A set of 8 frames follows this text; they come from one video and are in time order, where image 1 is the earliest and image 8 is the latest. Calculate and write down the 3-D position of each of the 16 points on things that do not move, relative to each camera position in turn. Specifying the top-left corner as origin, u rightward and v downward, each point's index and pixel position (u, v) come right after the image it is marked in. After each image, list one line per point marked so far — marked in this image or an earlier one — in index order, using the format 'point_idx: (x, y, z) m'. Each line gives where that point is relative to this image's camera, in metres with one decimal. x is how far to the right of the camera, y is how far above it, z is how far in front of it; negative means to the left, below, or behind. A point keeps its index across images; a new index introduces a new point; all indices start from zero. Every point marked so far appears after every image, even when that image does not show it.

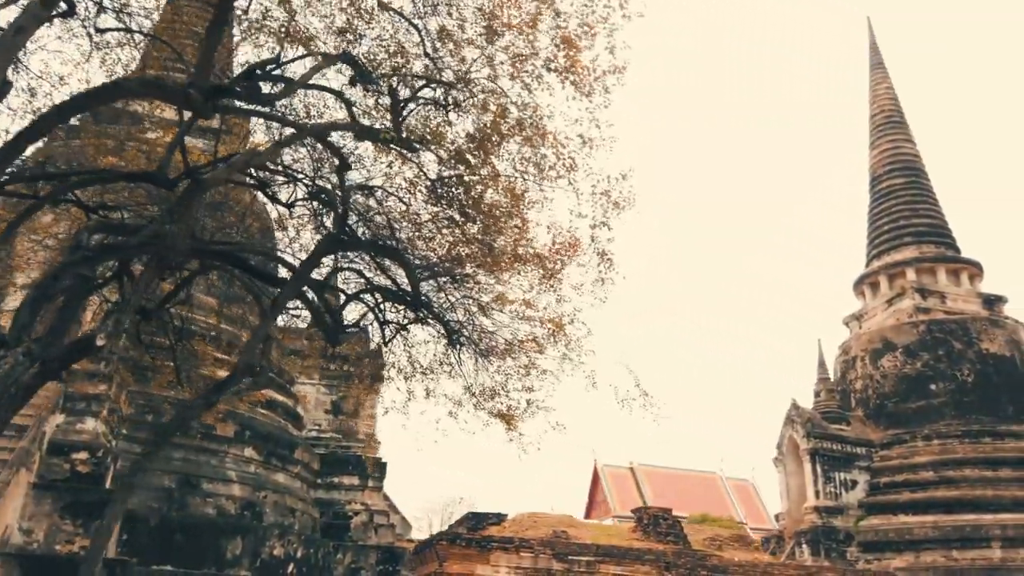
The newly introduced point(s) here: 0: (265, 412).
0: (-3.6, -1.8, +10.4) m
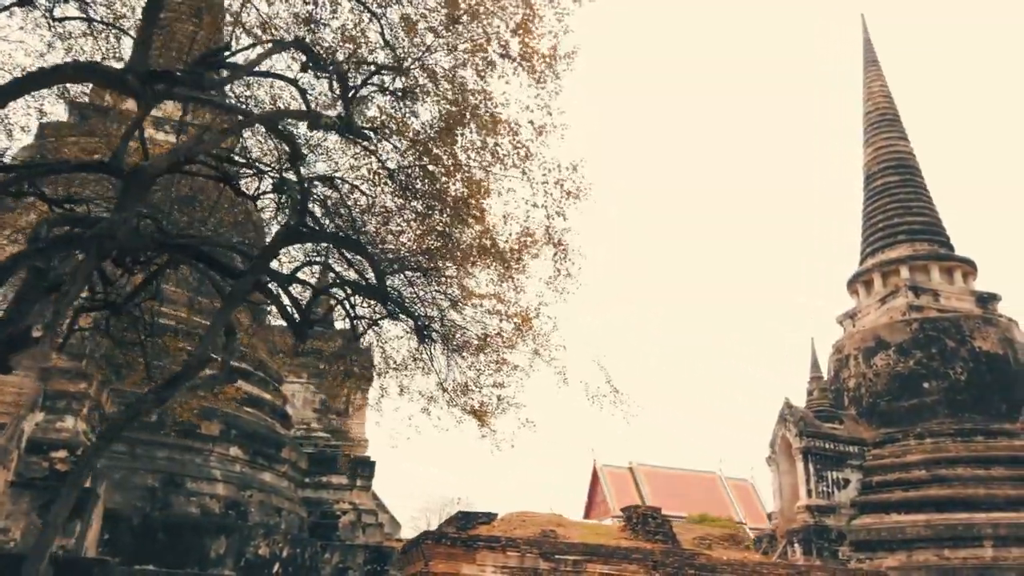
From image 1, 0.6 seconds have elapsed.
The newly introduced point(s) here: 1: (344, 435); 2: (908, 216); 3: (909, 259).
0: (-3.8, -1.8, +10.3) m
1: (-3.0, -2.6, +12.3) m
2: (+9.8, +1.8, +17.4) m
3: (+9.4, +0.7, +16.5) m
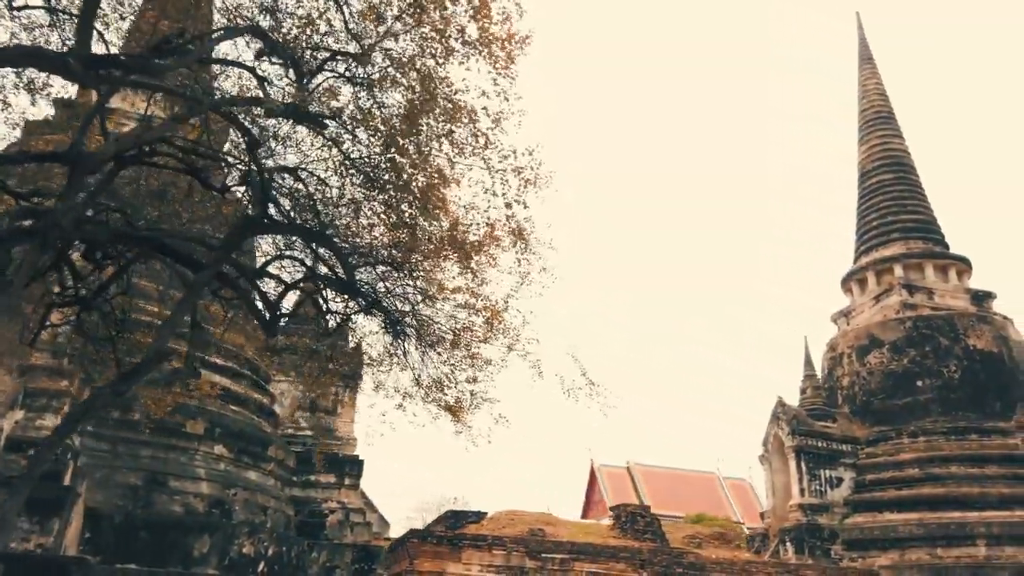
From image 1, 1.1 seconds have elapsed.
0: (-4.0, -1.8, +10.2) m
1: (-3.1, -2.5, +12.2) m
2: (+9.6, +1.8, +17.3) m
3: (+9.2, +0.7, +16.4) m
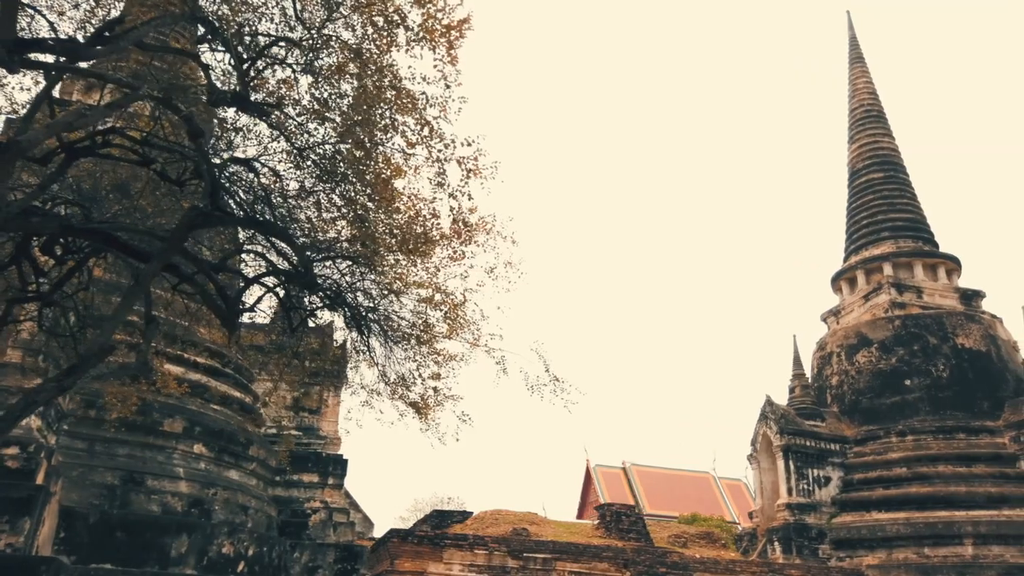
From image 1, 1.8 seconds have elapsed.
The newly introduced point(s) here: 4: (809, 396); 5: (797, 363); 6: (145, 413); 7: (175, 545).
0: (-4.3, -1.7, +10.2) m
1: (-3.4, -2.5, +12.2) m
2: (+9.3, +1.9, +17.2) m
3: (+8.9, +0.7, +16.4) m
4: (+6.6, -2.4, +15.6) m
5: (+6.3, -1.7, +15.6) m
6: (-4.8, -1.6, +9.2) m
7: (-4.2, -3.2, +8.7) m
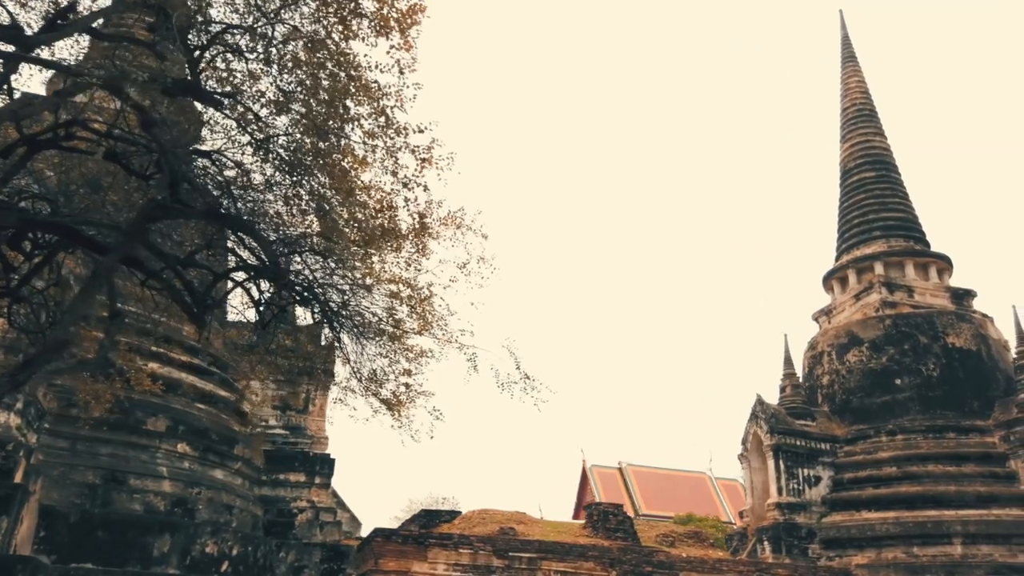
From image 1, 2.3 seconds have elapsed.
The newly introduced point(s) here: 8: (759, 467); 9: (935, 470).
0: (-4.5, -1.7, +10.1) m
1: (-3.6, -2.5, +12.1) m
2: (+9.1, +1.9, +17.2) m
3: (+8.7, +0.8, +16.4) m
4: (+6.4, -2.4, +15.6) m
5: (+6.1, -1.7, +15.6) m
6: (-5.0, -1.6, +9.2) m
7: (-4.4, -3.2, +8.7) m
8: (+5.2, -3.8, +14.9) m
9: (+8.0, -3.5, +13.3) m
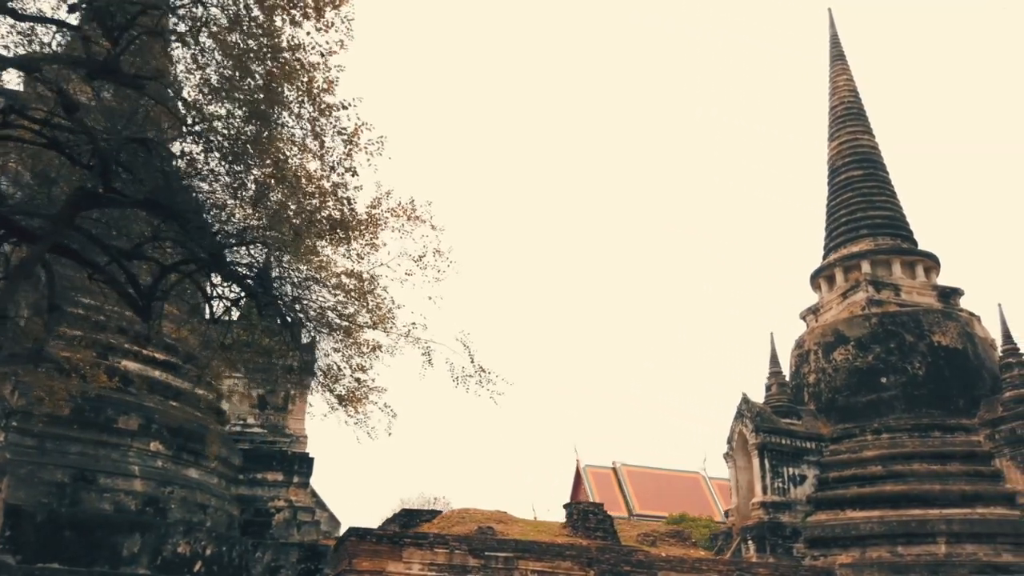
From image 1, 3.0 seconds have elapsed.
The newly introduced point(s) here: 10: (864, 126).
0: (-4.8, -1.7, +10.0) m
1: (-3.9, -2.4, +12.0) m
2: (+8.8, +1.9, +17.2) m
3: (+8.4, +0.8, +16.3) m
4: (+6.1, -2.3, +15.5) m
5: (+5.8, -1.6, +15.5) m
6: (-5.3, -1.6, +9.0) m
7: (-4.7, -3.1, +8.5) m
8: (+4.9, -3.7, +14.8) m
9: (+7.7, -3.4, +13.3) m
10: (+9.3, +4.3, +18.5) m
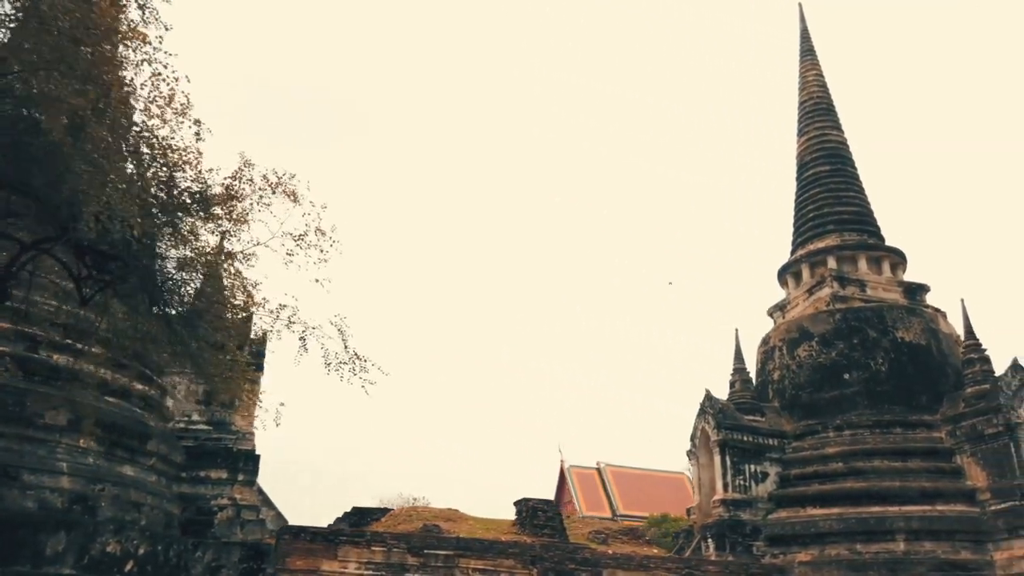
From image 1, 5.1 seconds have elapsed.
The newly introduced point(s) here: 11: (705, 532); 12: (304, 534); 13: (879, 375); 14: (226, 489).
0: (-5.5, -1.6, +9.7) m
1: (-4.7, -2.3, +11.7) m
2: (+7.9, +2.0, +17.1) m
3: (+7.5, +0.9, +16.2) m
4: (+5.2, -2.2, +15.3) m
5: (+5.0, -1.5, +15.4) m
6: (-6.1, -1.5, +8.8) m
7: (-5.4, -3.0, +8.3) m
8: (+4.1, -3.6, +14.6) m
9: (+6.9, -3.3, +13.1) m
10: (+8.4, +4.4, +18.4) m
11: (+3.6, -4.6, +13.3) m
12: (-2.6, -3.1, +8.8) m
13: (+7.4, -1.7, +14.2) m
14: (-4.5, -3.1, +11.0) m
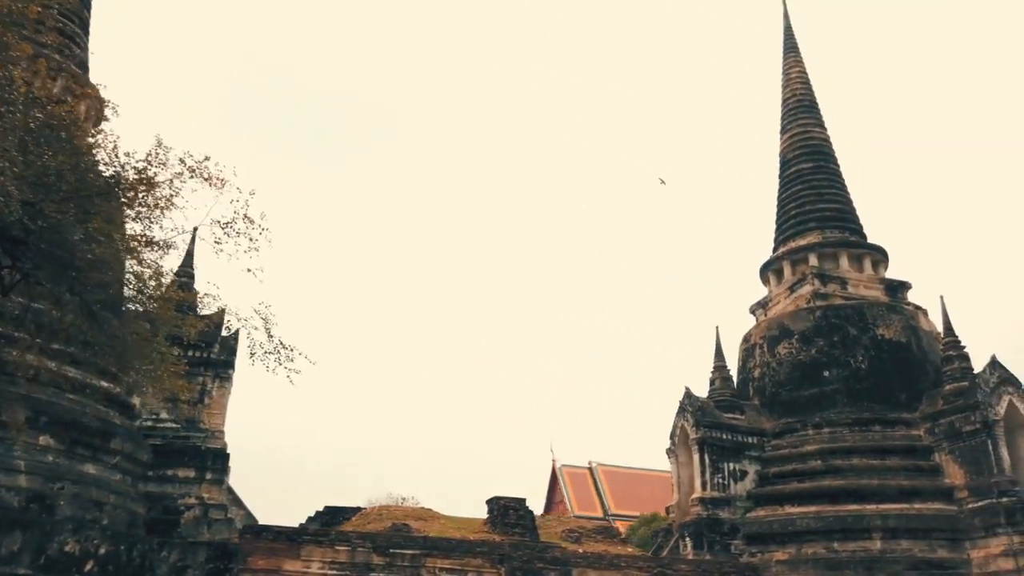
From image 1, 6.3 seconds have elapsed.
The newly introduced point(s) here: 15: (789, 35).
0: (-6.0, -1.5, +9.5) m
1: (-5.2, -2.2, +11.6) m
2: (+7.4, +2.1, +17.0) m
3: (+7.1, +1.0, +16.1) m
4: (+4.8, -2.2, +15.2) m
5: (+4.5, -1.5, +15.3) m
6: (-6.5, -1.4, +8.6) m
7: (-5.9, -2.9, +8.1) m
8: (+3.6, -3.6, +14.5) m
9: (+6.5, -3.3, +13.1) m
10: (+7.9, +4.4, +18.4) m
11: (+3.2, -4.6, +13.2) m
12: (-3.0, -3.0, +8.6) m
13: (+7.0, -1.7, +14.1) m
14: (-4.9, -3.1, +10.9) m
15: (+7.6, +7.0, +19.4) m
